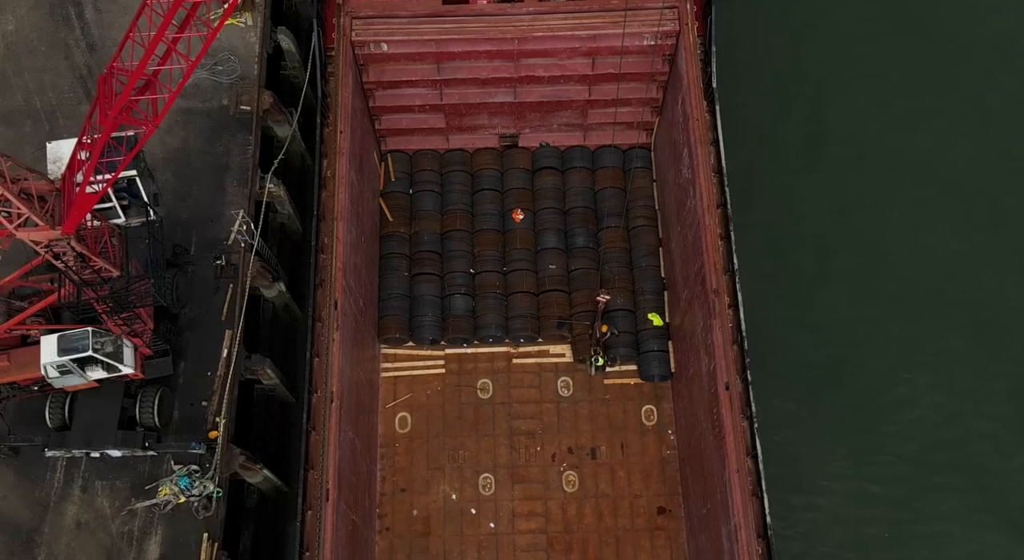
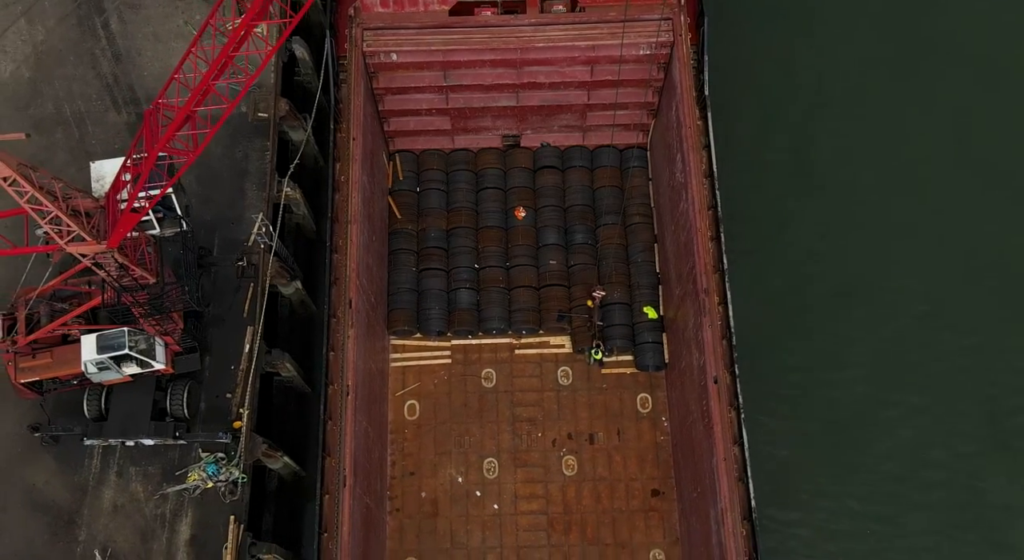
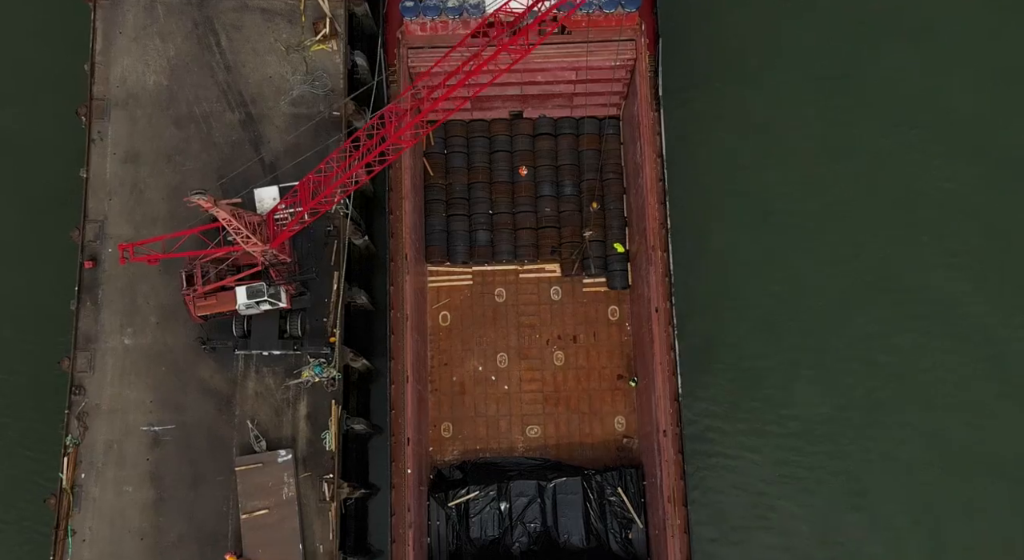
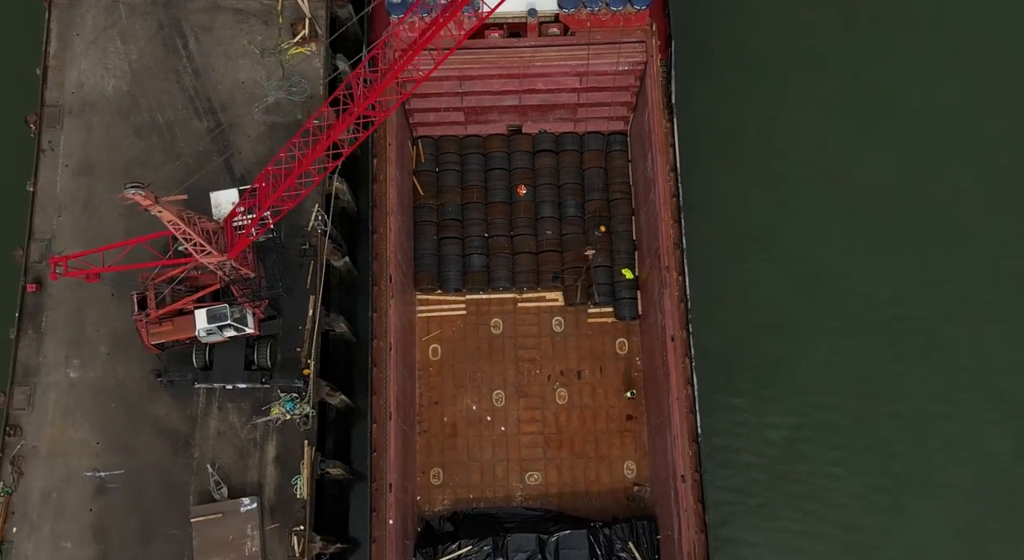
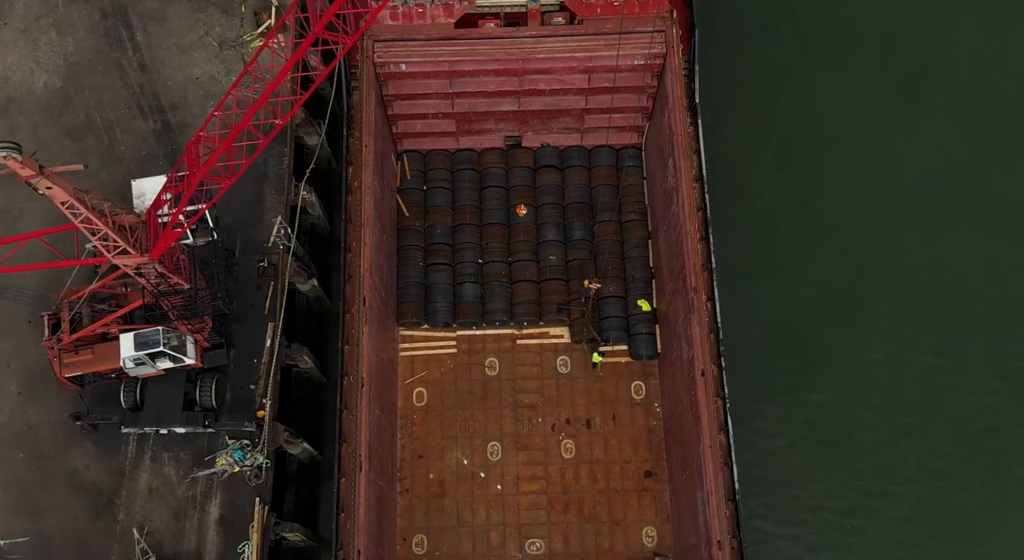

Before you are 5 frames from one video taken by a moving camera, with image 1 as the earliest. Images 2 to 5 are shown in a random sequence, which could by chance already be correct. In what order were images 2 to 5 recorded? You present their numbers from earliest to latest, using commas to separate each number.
2, 5, 4, 3
